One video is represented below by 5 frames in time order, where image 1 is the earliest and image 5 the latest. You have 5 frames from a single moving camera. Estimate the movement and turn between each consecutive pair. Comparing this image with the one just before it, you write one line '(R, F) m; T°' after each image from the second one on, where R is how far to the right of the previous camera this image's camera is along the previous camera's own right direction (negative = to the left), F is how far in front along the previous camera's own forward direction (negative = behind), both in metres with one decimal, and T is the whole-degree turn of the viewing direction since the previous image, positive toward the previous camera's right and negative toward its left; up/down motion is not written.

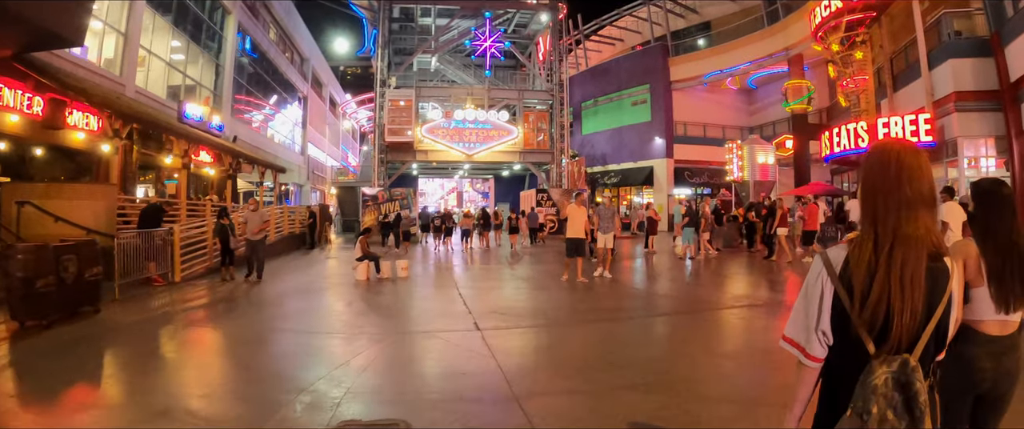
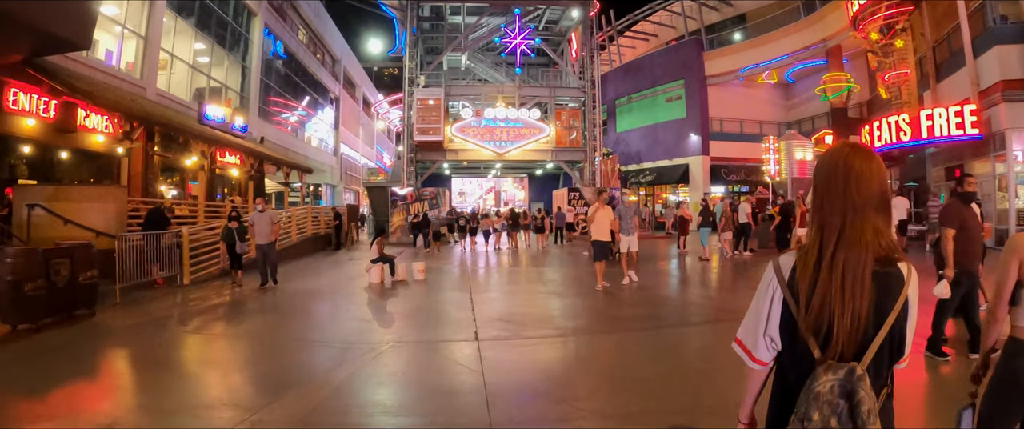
(+0.5, +0.2) m; -4°
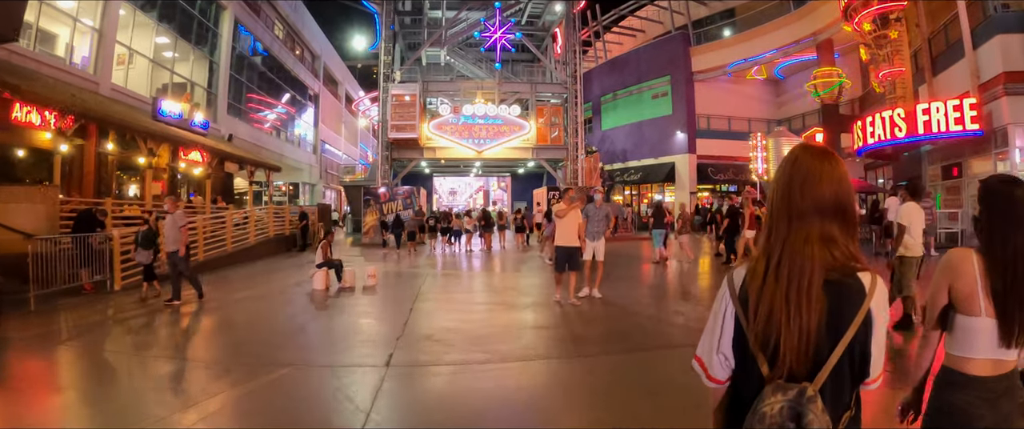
(+0.3, +0.7) m; +1°
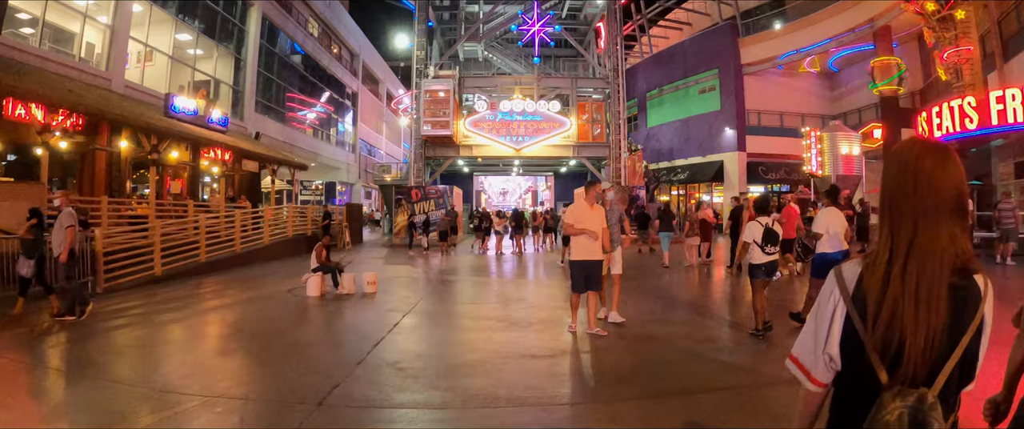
(+0.8, +0.7) m; -5°
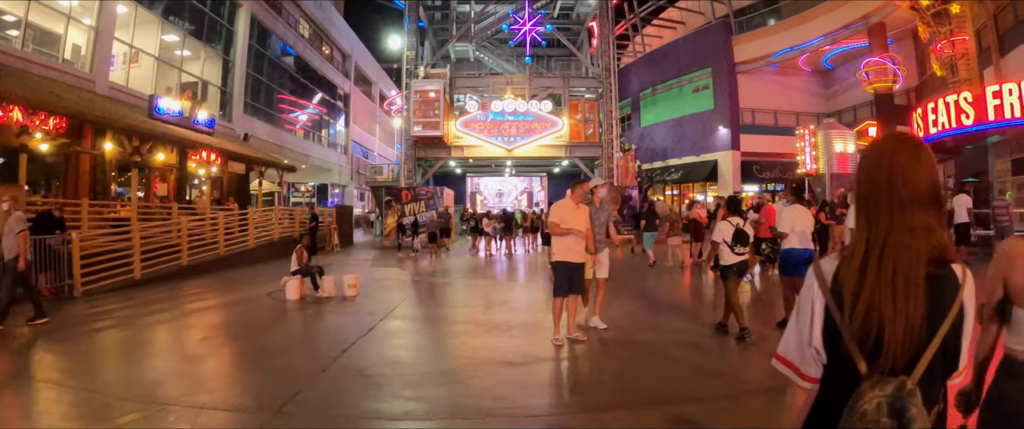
(+0.2, +0.1) m; 0°
